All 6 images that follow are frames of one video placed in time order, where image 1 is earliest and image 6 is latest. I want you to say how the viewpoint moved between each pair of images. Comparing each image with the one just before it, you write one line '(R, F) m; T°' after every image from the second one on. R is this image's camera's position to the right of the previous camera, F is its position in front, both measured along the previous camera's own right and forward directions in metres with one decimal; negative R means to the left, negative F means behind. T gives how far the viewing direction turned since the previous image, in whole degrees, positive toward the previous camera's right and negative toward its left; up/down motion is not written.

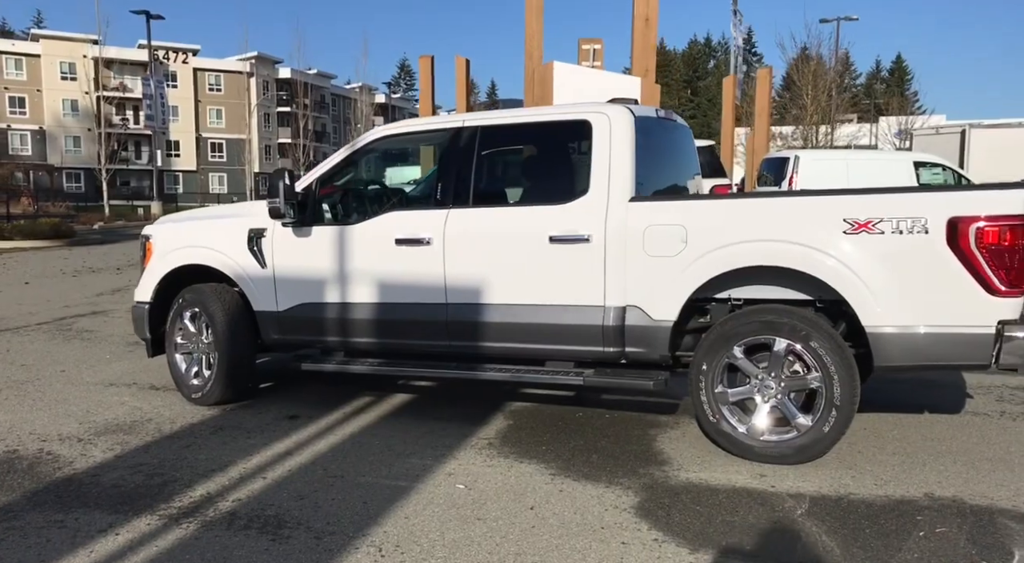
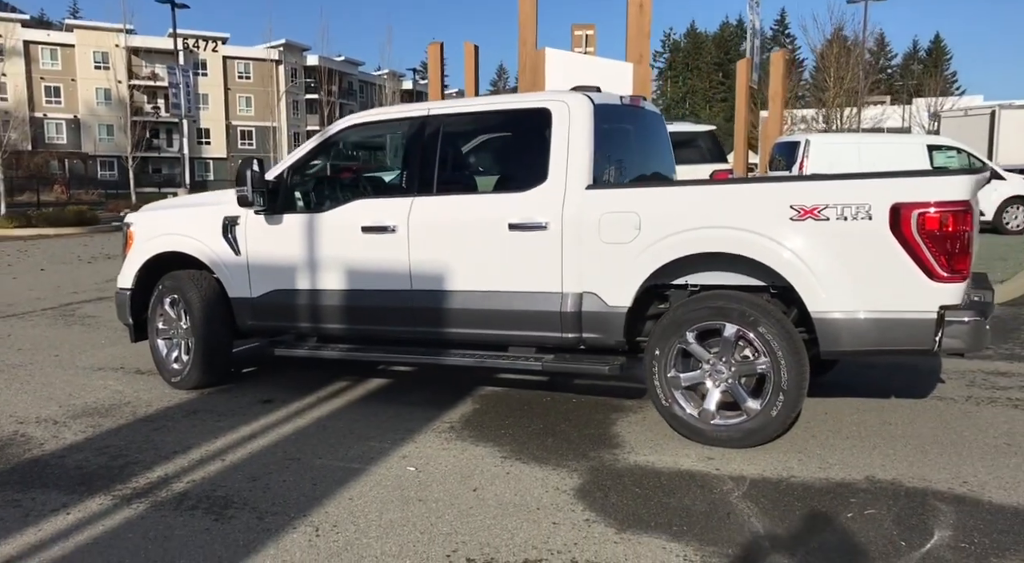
(+0.4, -0.1) m; -1°
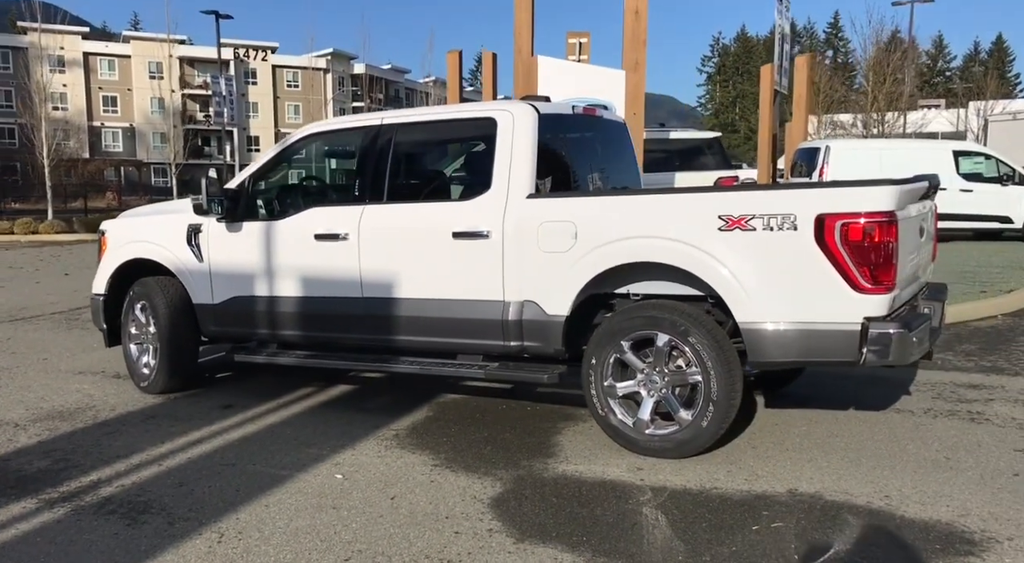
(+0.5, 0.0) m; -2°
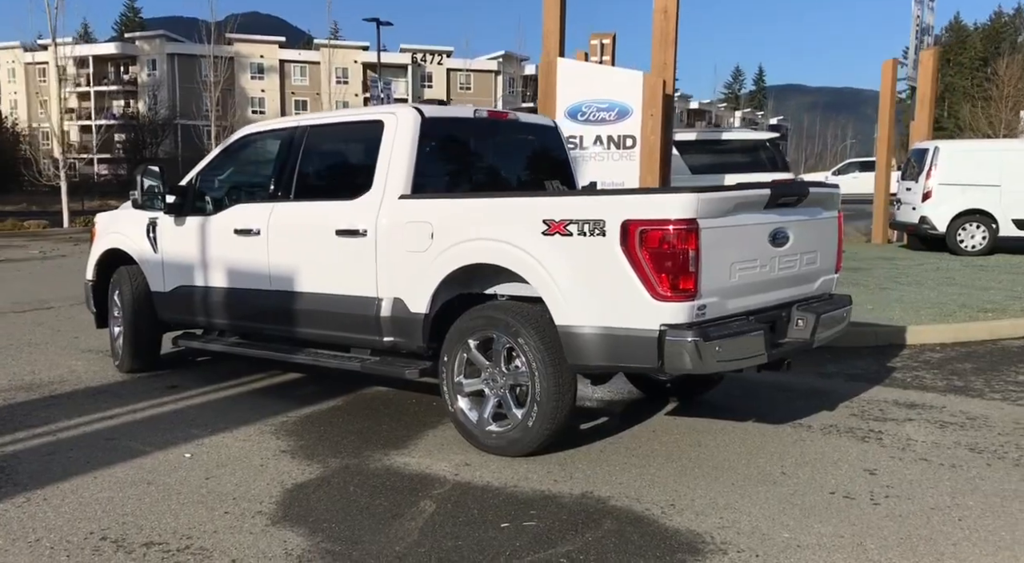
(+1.6, 0.0) m; -9°
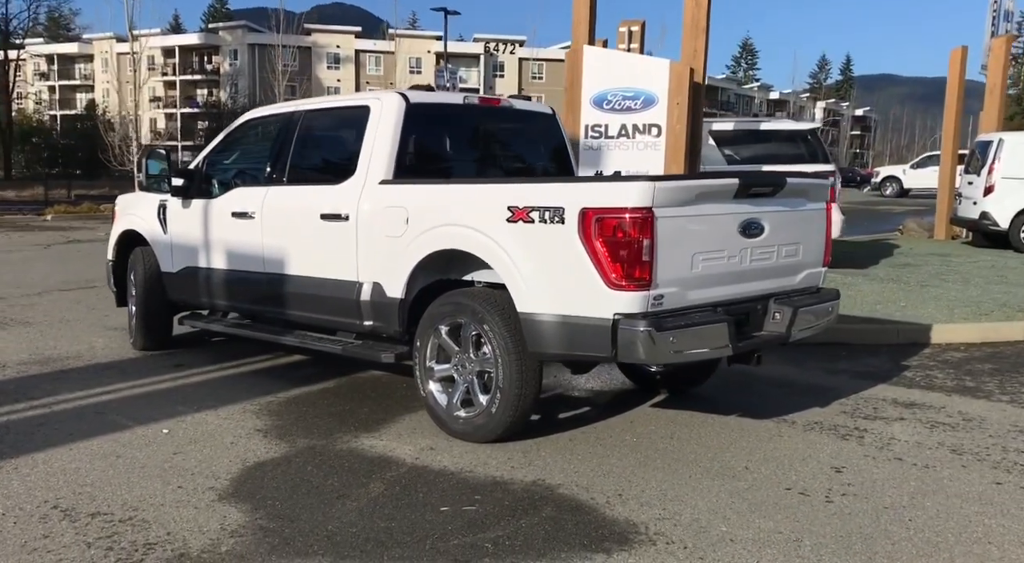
(+0.5, 0.0) m; -4°
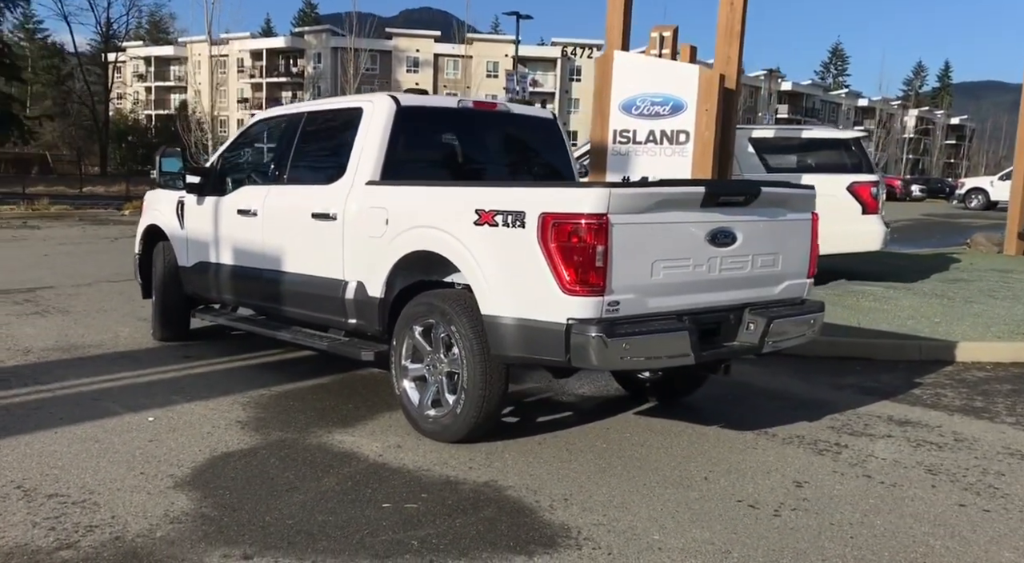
(+0.5, 0.0) m; -4°
